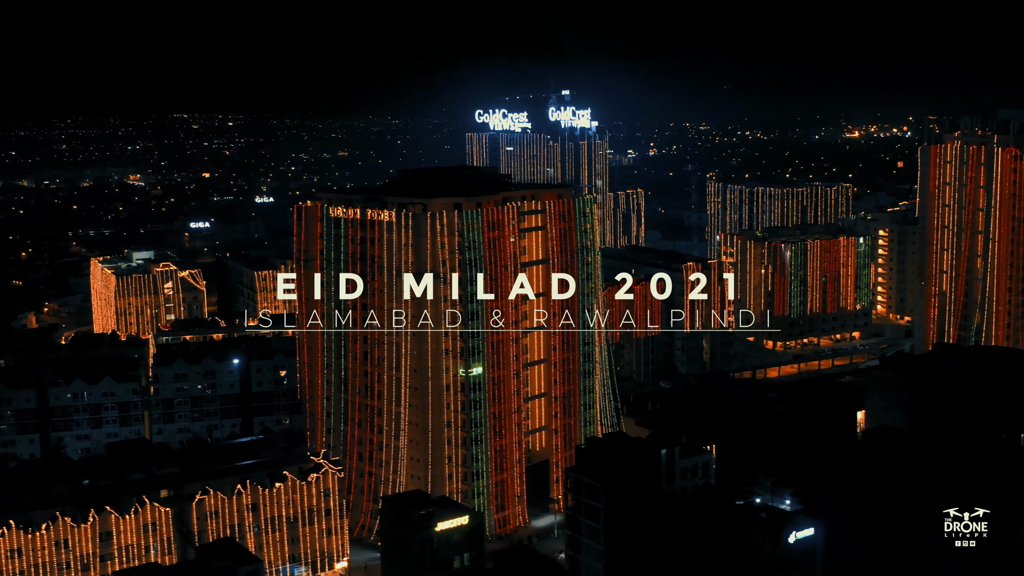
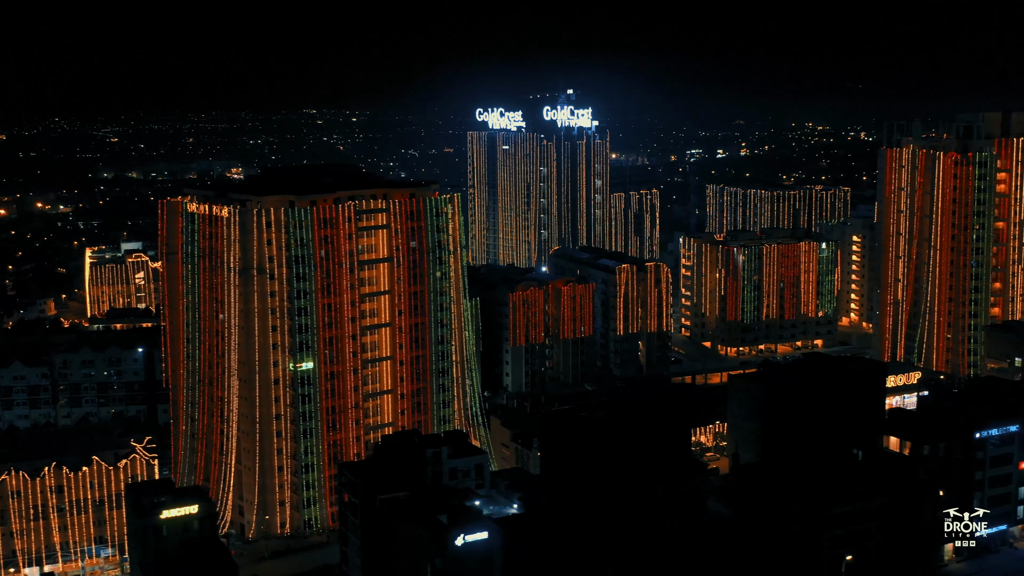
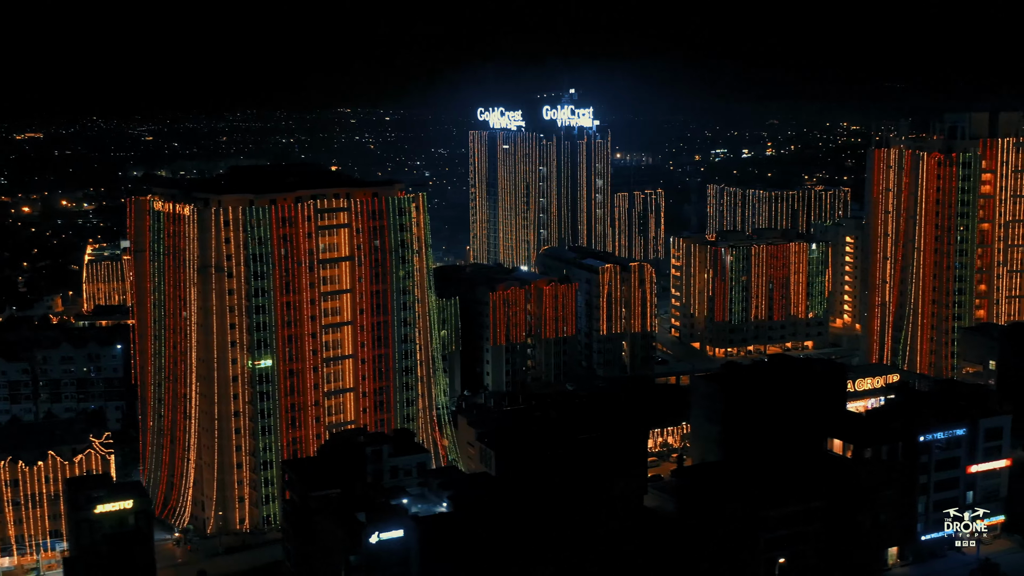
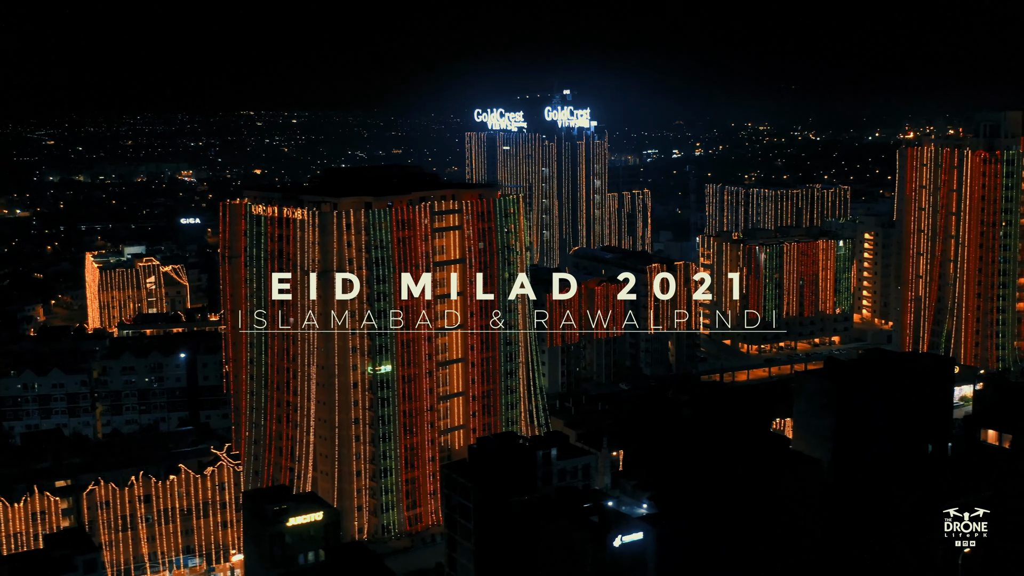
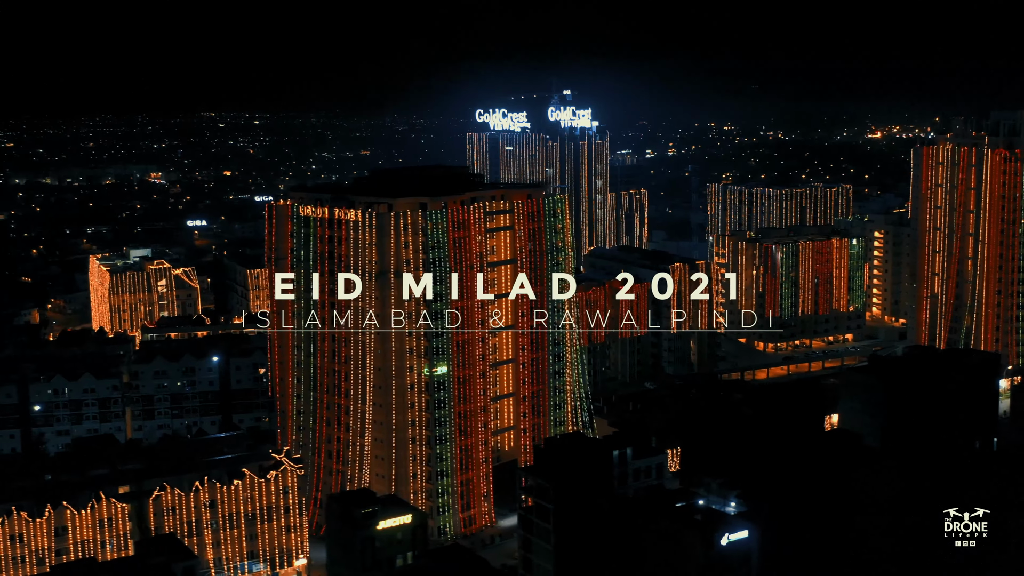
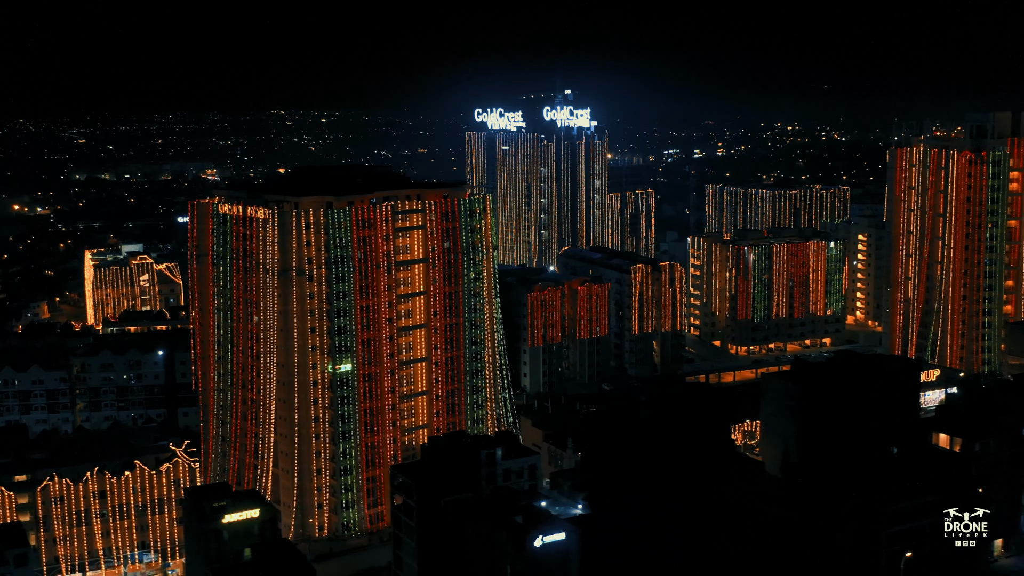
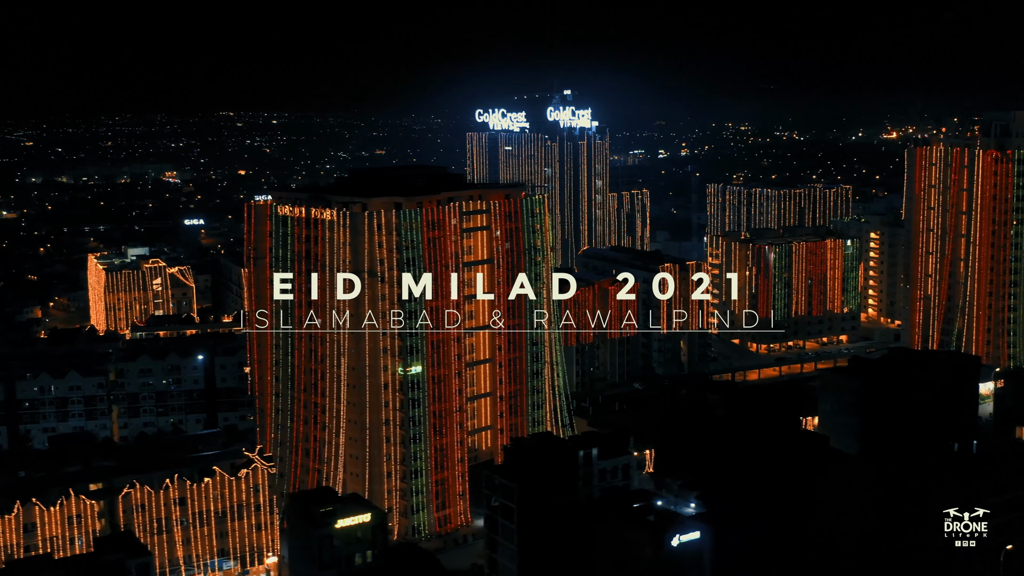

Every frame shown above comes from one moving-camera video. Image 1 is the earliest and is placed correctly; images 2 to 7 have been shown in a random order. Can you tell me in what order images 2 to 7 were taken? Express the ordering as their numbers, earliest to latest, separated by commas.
5, 7, 4, 6, 2, 3
